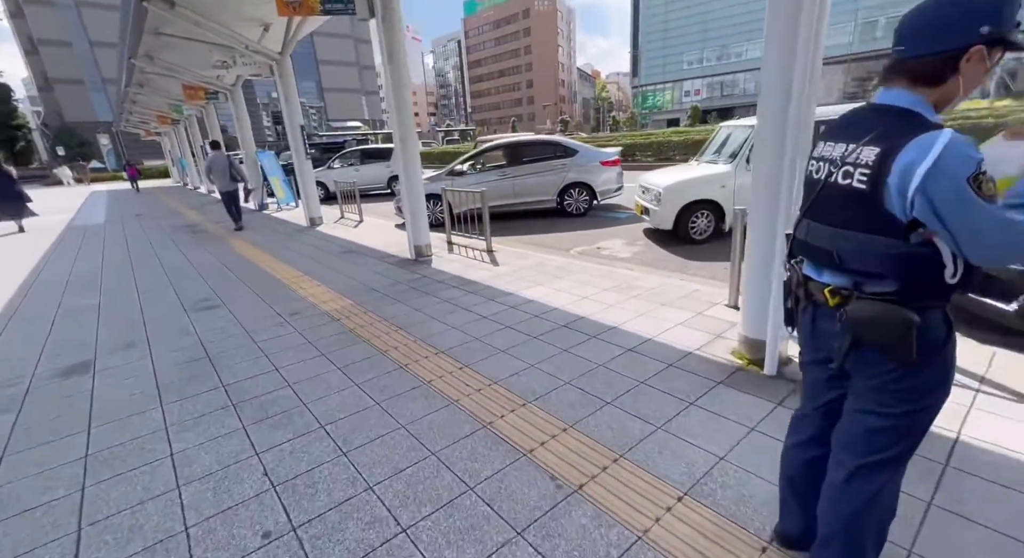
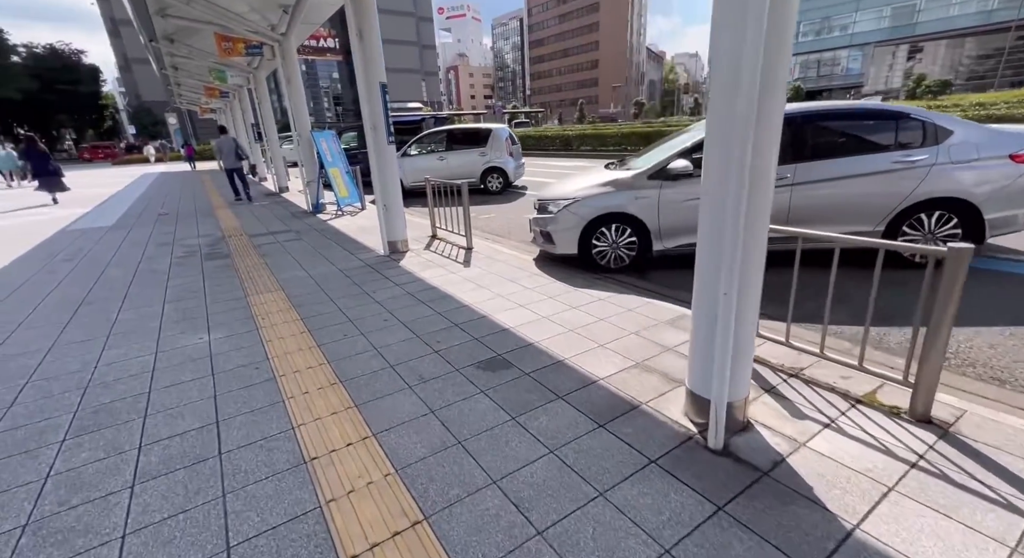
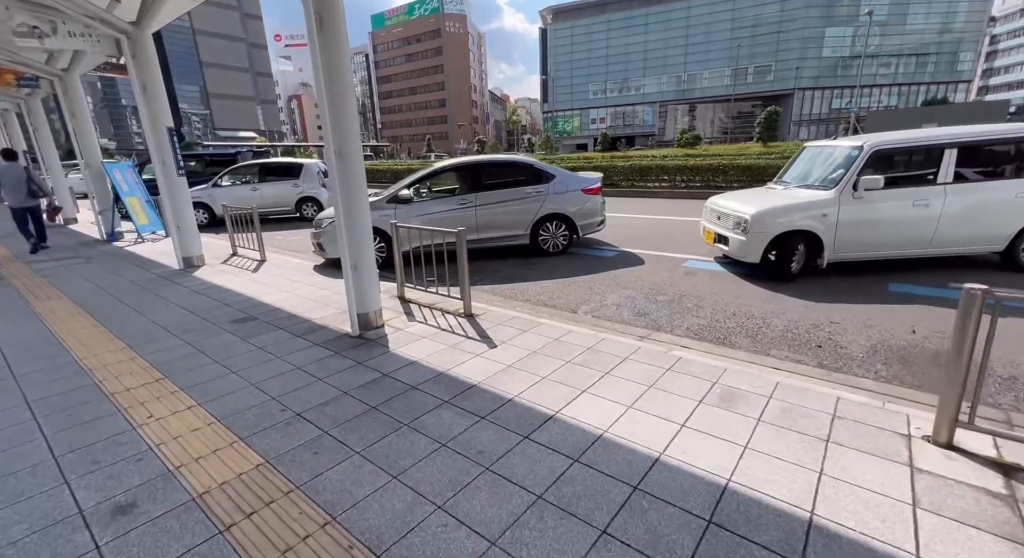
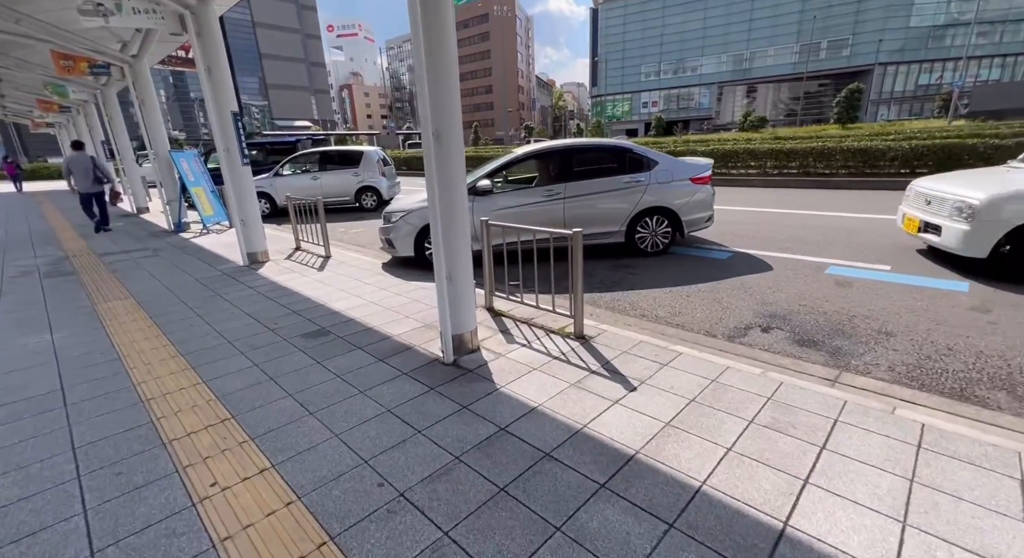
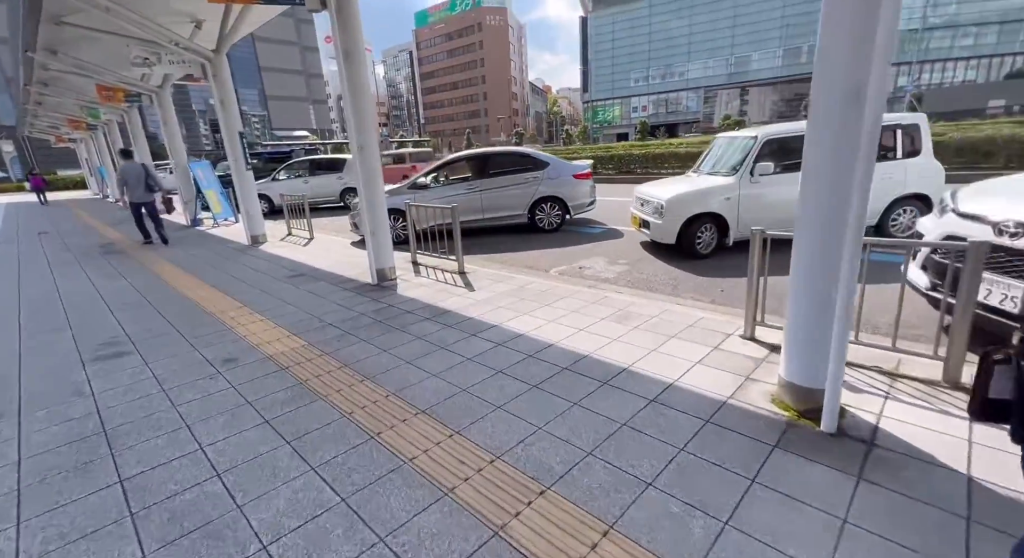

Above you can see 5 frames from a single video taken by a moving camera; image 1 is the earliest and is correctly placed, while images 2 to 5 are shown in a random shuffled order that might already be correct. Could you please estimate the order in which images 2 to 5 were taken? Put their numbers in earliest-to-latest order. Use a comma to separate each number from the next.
5, 3, 4, 2
